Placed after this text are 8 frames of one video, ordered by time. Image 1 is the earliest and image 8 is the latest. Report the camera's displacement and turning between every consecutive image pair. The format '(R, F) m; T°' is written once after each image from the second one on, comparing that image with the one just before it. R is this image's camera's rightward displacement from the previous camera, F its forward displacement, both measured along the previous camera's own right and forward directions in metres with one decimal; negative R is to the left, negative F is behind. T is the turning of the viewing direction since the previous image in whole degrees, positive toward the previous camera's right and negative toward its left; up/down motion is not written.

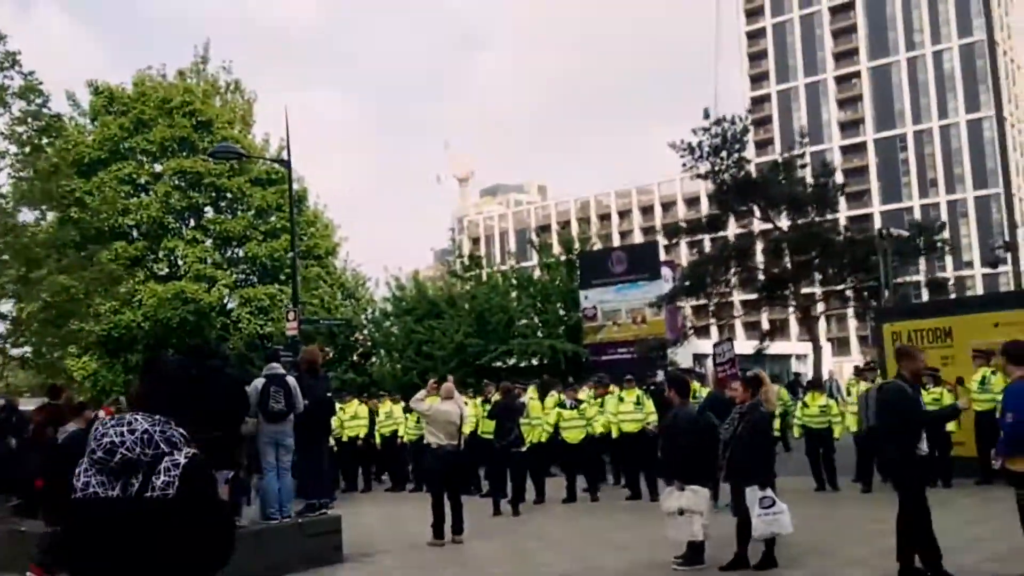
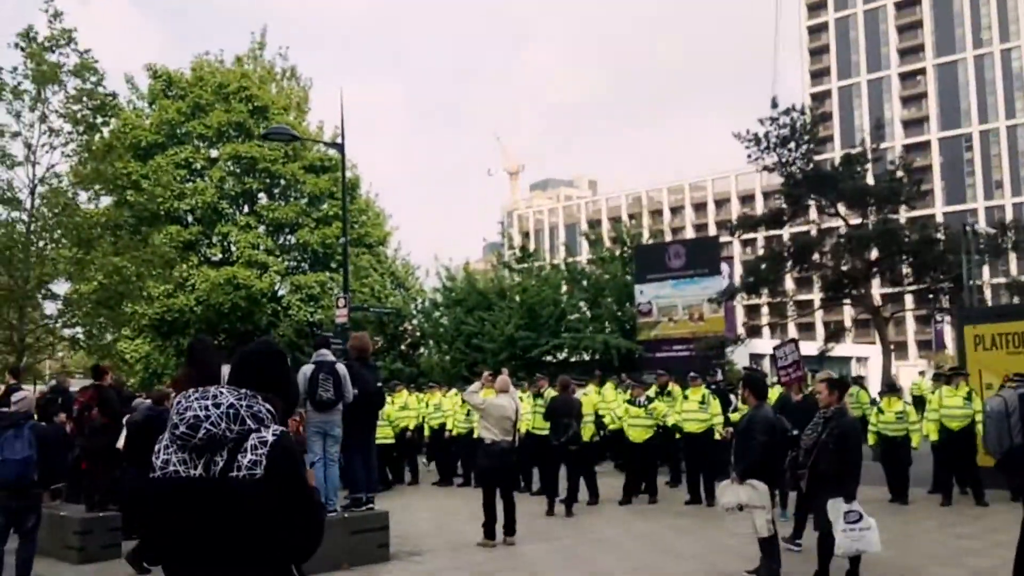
(-0.2, +0.7) m; -3°
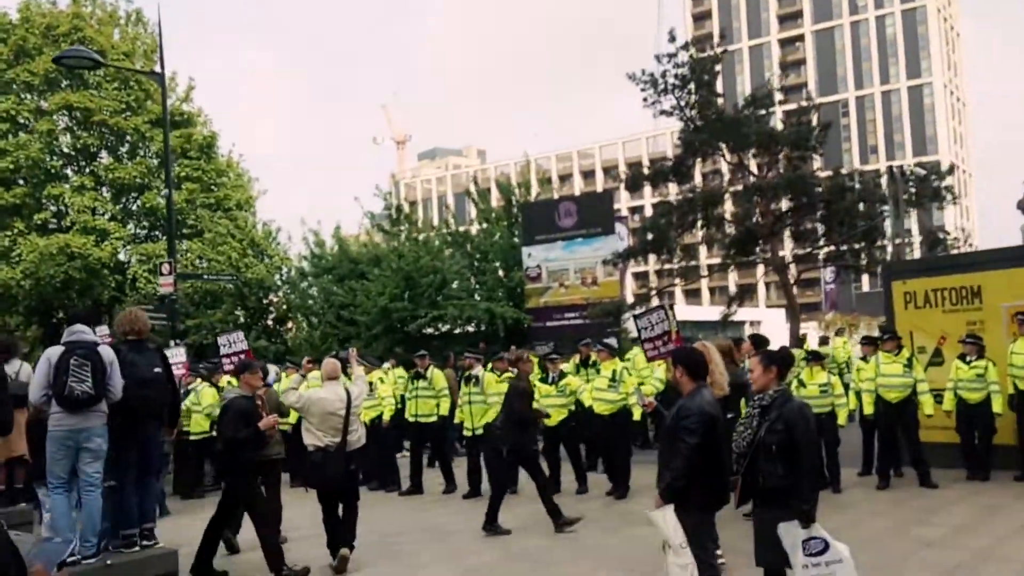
(+0.5, +3.0) m; +7°
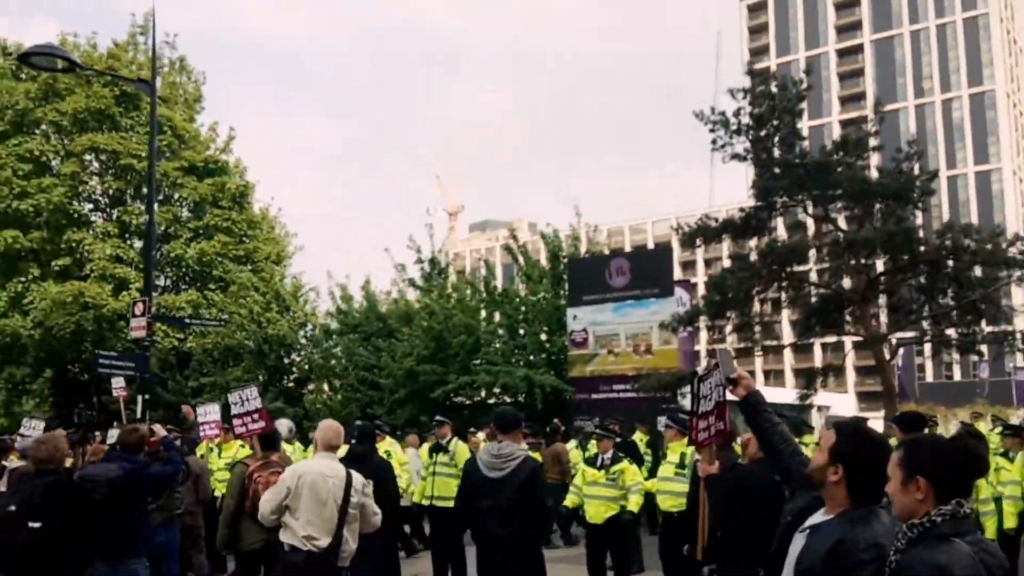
(+0.1, +3.0) m; -3°
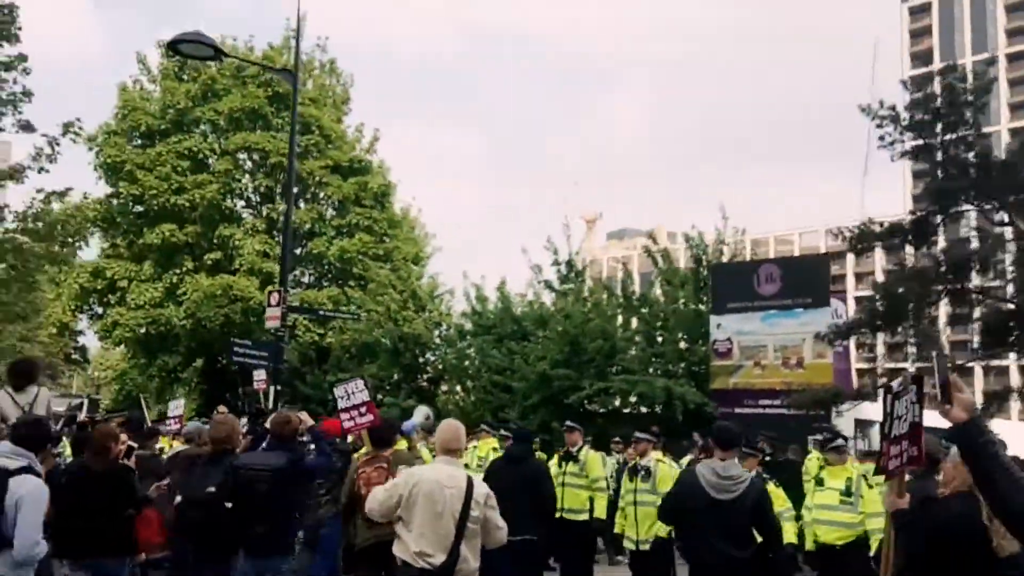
(-0.1, +0.8) m; -9°
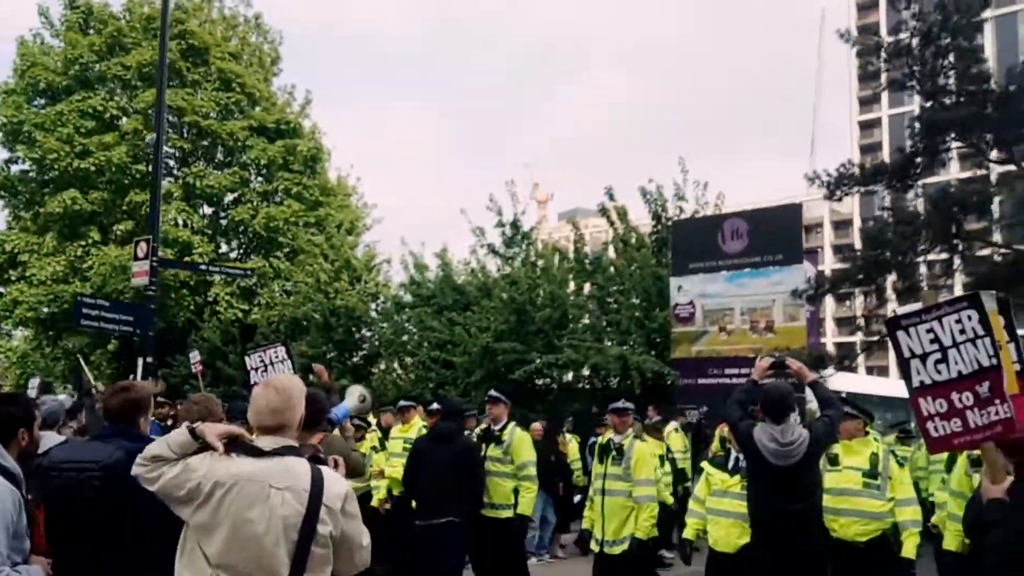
(+0.3, +2.4) m; +3°
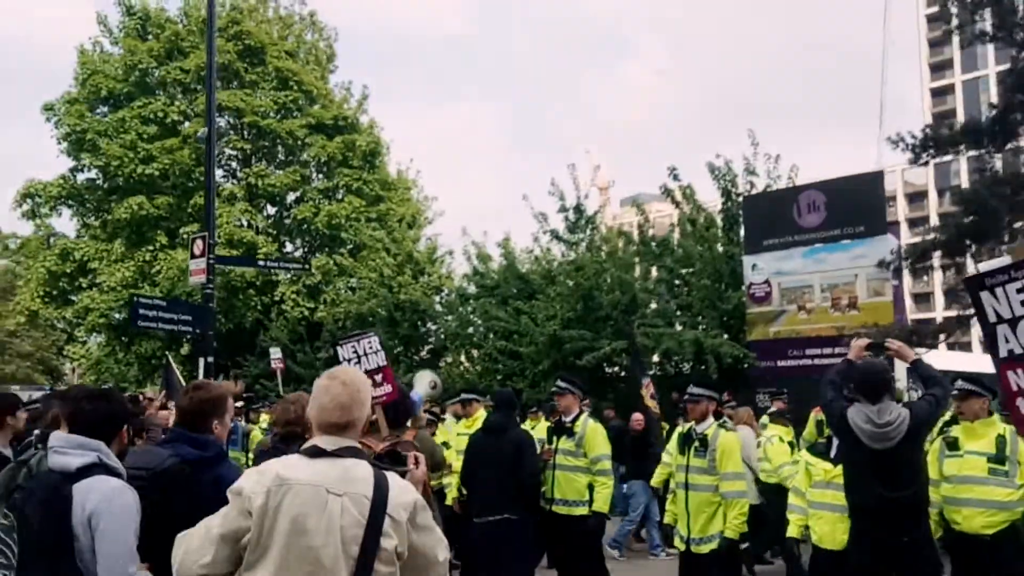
(0.0, +0.6) m; -4°
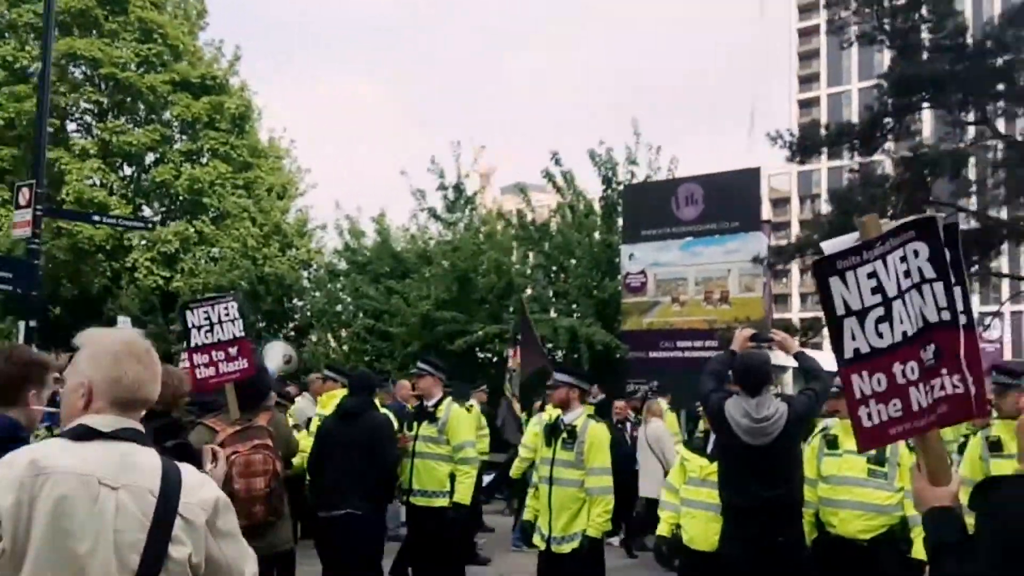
(+0.1, +0.6) m; +8°
